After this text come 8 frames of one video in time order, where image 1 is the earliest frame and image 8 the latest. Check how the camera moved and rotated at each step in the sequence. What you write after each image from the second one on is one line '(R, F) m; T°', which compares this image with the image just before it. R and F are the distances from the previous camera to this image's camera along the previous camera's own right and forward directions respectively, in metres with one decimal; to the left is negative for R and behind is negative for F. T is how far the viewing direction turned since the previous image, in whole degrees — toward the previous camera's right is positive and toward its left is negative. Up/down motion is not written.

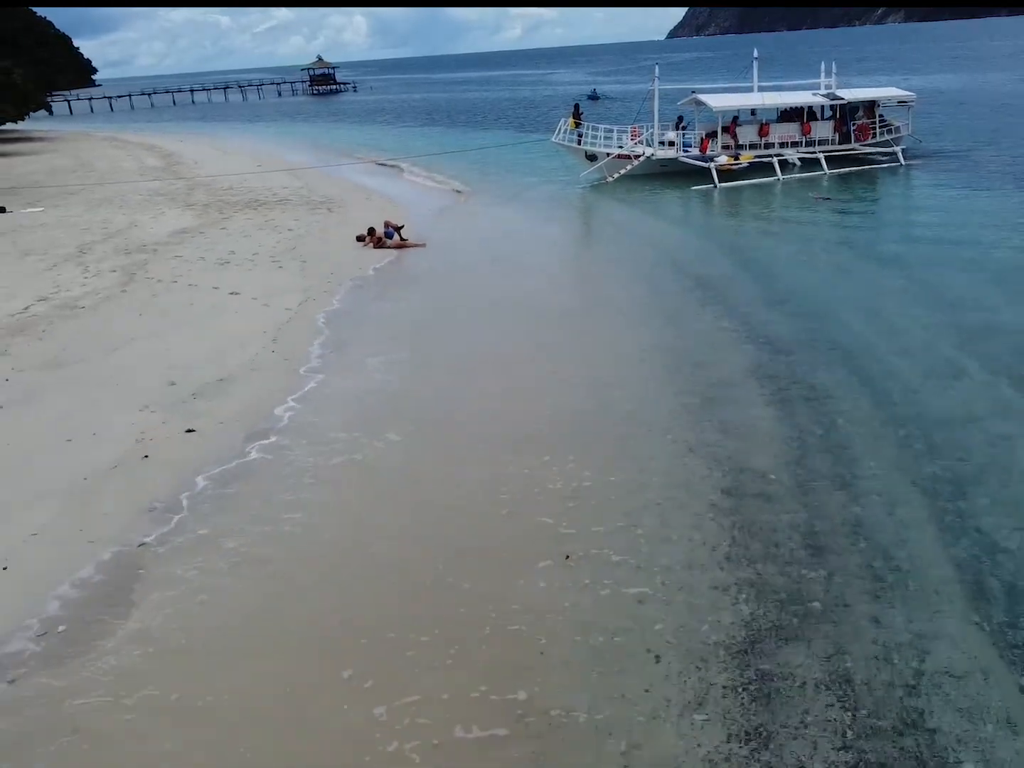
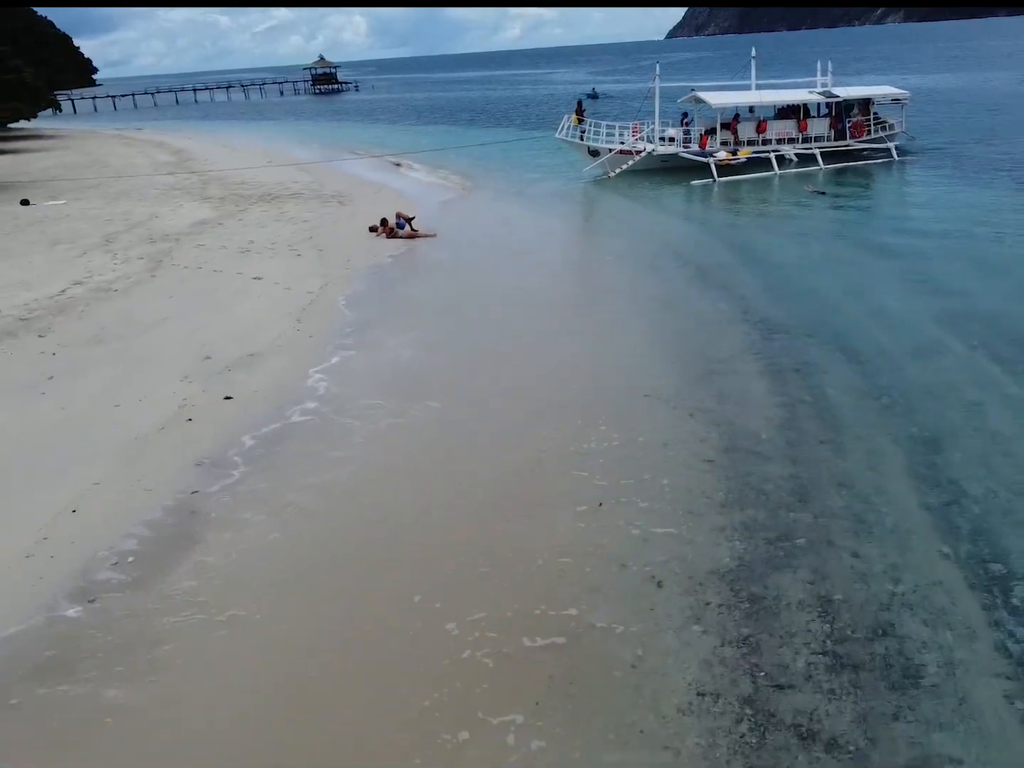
(-0.1, -0.7) m; 0°
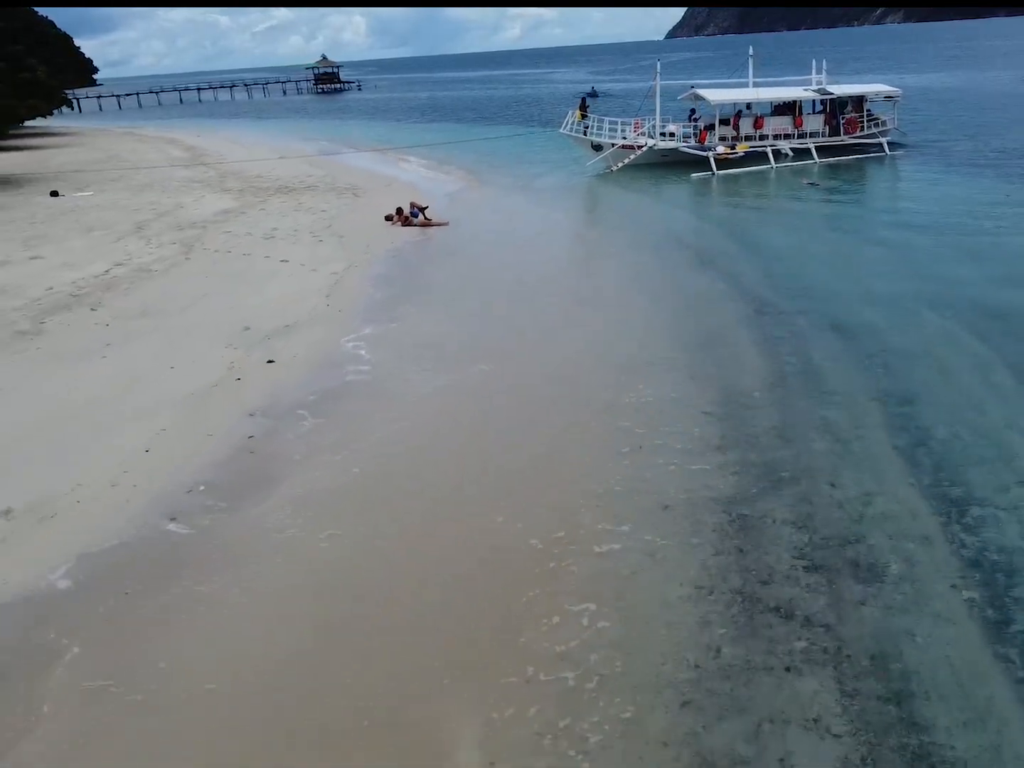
(-0.2, -0.9) m; 0°
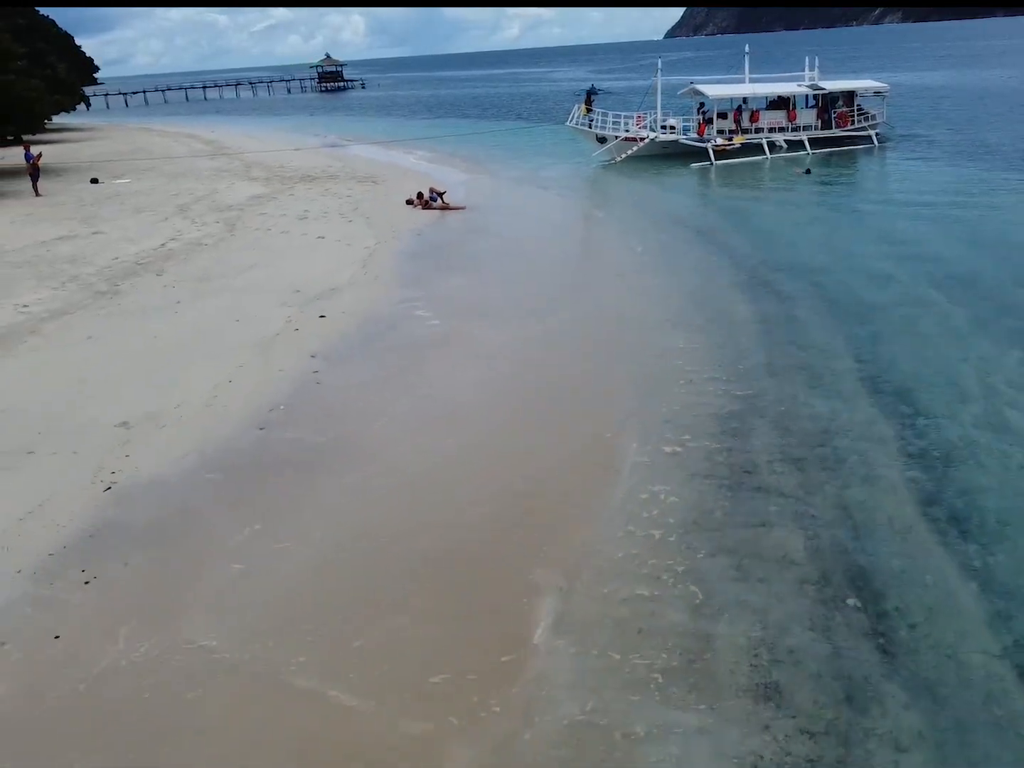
(-0.3, -1.4) m; 0°
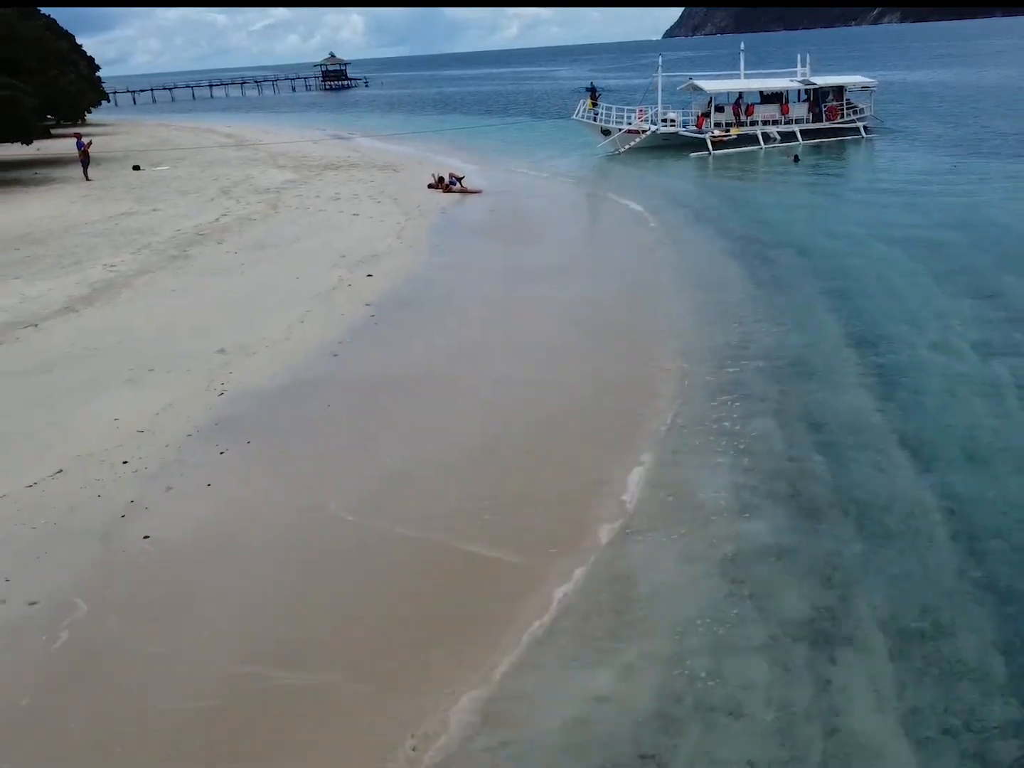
(-0.3, -1.7) m; 0°
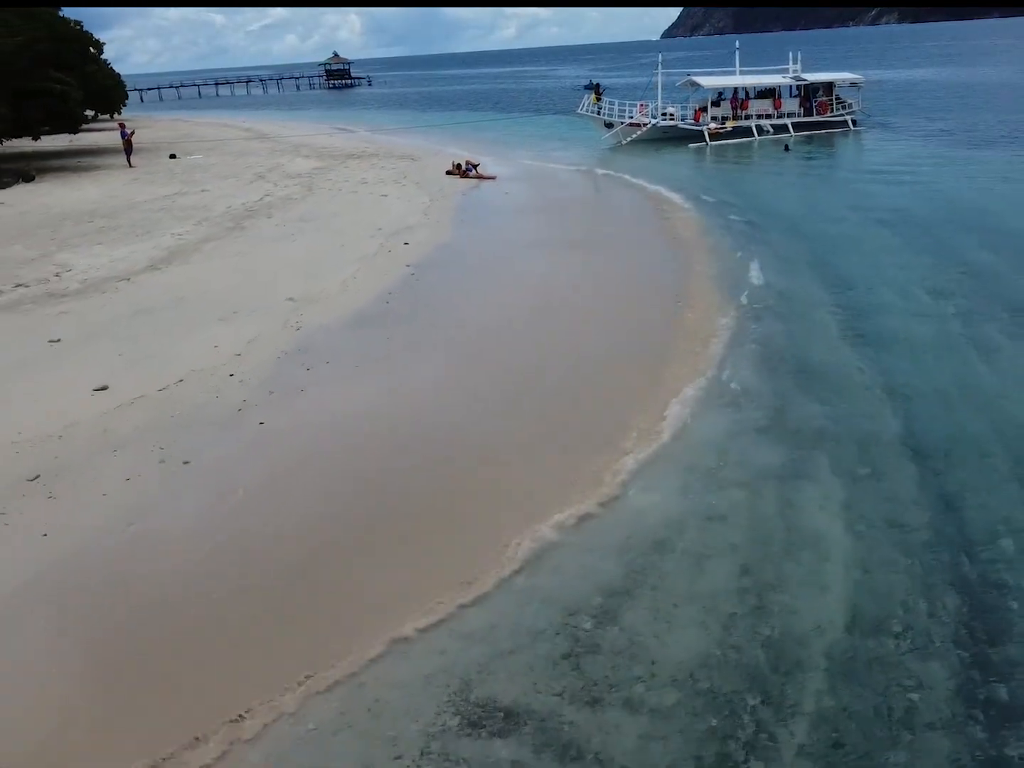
(-0.3, -1.7) m; 0°
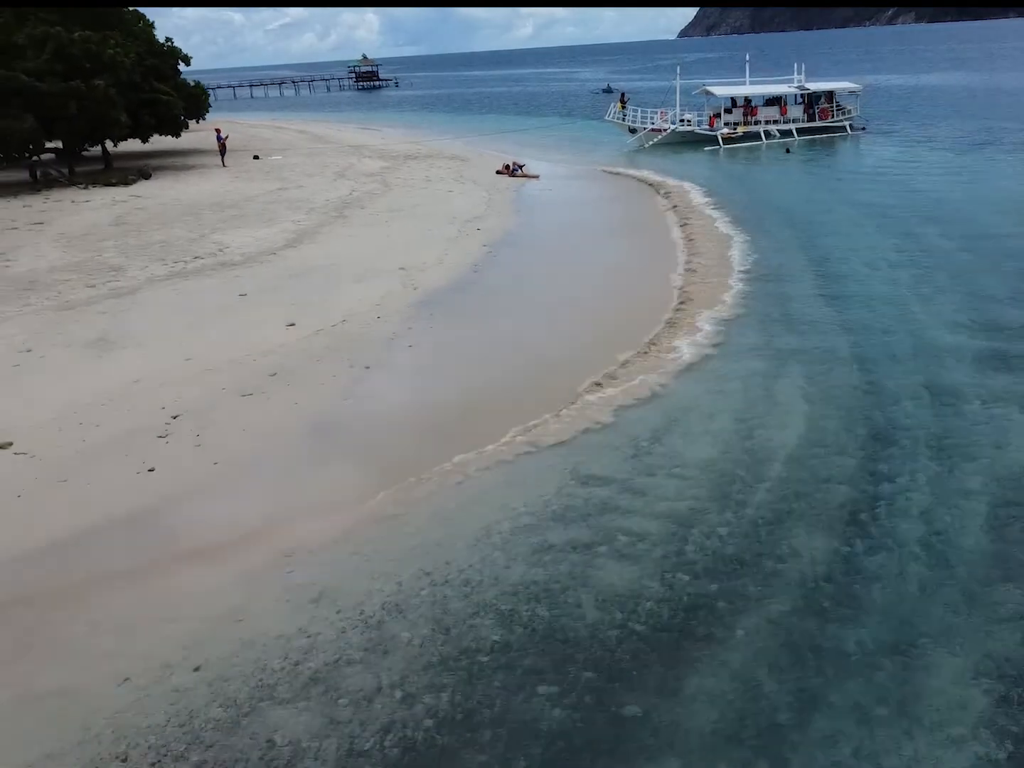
(-0.7, -3.6) m; -1°
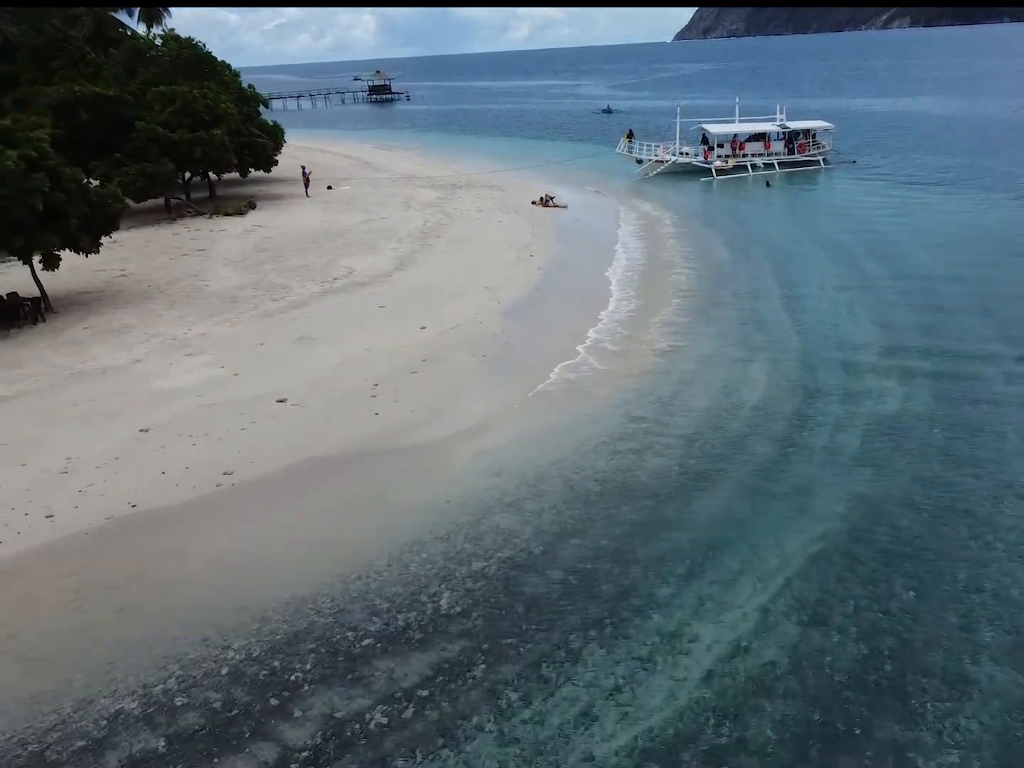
(-1.3, -5.9) m; 0°
